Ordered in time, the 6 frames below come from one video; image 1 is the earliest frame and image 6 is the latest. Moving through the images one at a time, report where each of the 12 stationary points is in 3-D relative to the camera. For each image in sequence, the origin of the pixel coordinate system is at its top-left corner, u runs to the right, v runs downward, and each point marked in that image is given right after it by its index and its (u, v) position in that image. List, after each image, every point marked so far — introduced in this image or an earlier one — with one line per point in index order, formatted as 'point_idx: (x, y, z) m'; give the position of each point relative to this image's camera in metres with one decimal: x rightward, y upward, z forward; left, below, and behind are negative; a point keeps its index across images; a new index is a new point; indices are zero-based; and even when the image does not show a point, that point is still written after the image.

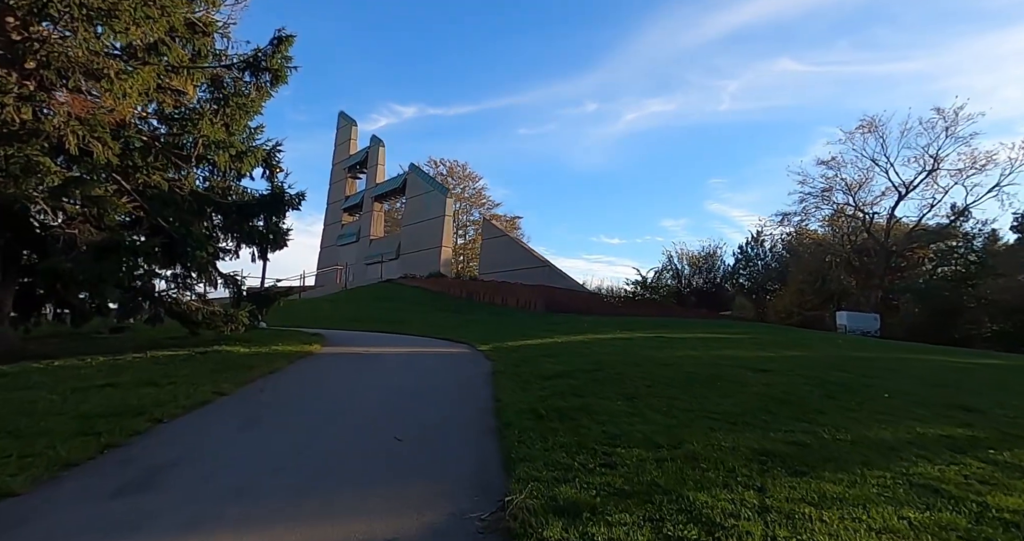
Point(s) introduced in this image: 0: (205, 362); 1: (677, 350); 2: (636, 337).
0: (-6.7, -2.0, +10.4) m
1: (+4.5, -2.1, +12.9) m
2: (+4.2, -2.2, +16.0) m
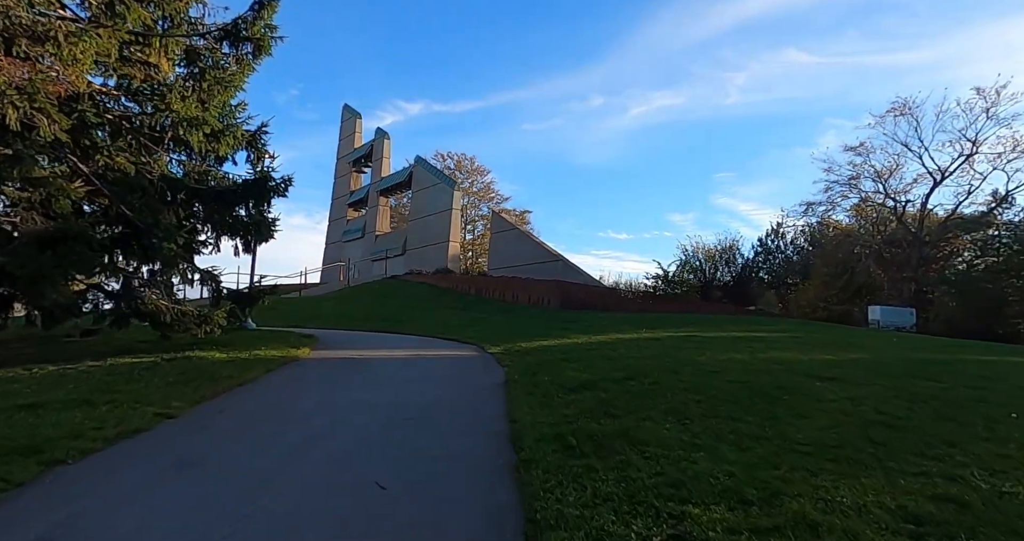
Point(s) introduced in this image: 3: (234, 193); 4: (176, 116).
0: (-6.4, -1.9, +8.9) m
1: (+4.8, -1.9, +11.2) m
2: (+4.6, -2.0, +14.3) m
3: (-6.9, +2.0, +12.0) m
4: (-8.1, +3.7, +11.5) m
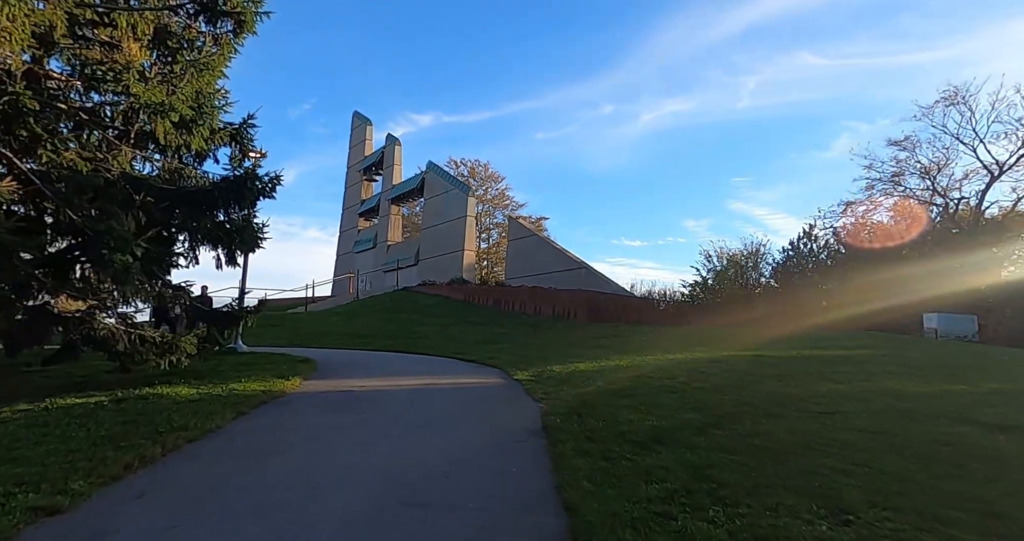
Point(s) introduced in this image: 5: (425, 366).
0: (-5.8, -2.1, +6.9) m
1: (+5.5, -2.0, +8.8) m
2: (+5.4, -2.1, +11.9) m
3: (-6.3, +1.7, +10.1) m
4: (-7.6, +3.4, +9.6) m
5: (-2.4, -2.7, +13.3) m
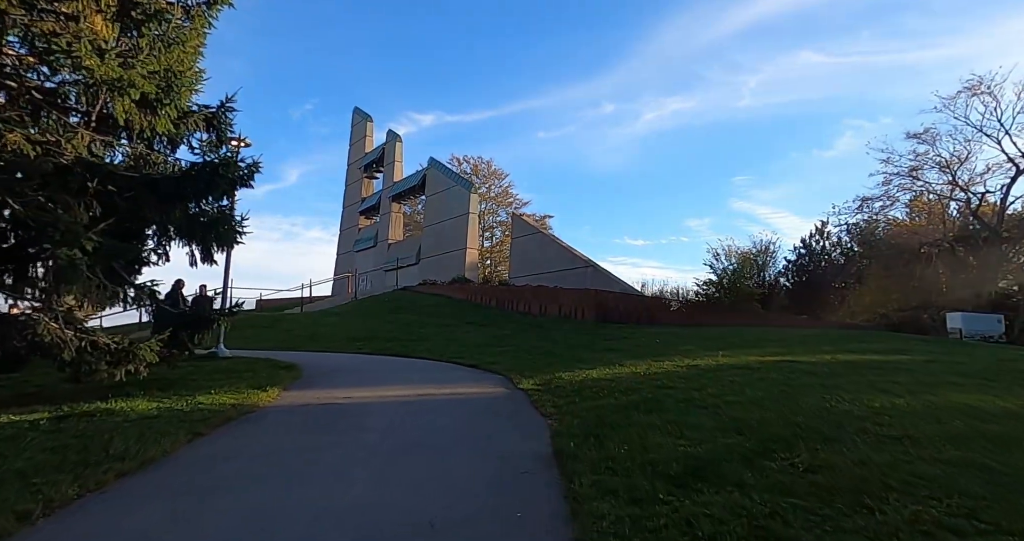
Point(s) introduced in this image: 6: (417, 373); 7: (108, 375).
0: (-5.7, -2.1, +5.8) m
1: (+5.6, -2.0, +7.7) m
2: (+5.5, -2.1, +10.8) m
3: (-6.2, +1.7, +9.0) m
4: (-7.5, +3.4, +8.5) m
5: (-2.3, -2.6, +12.2) m
6: (-2.4, -2.6, +12.0) m
7: (-6.4, -1.6, +7.6) m
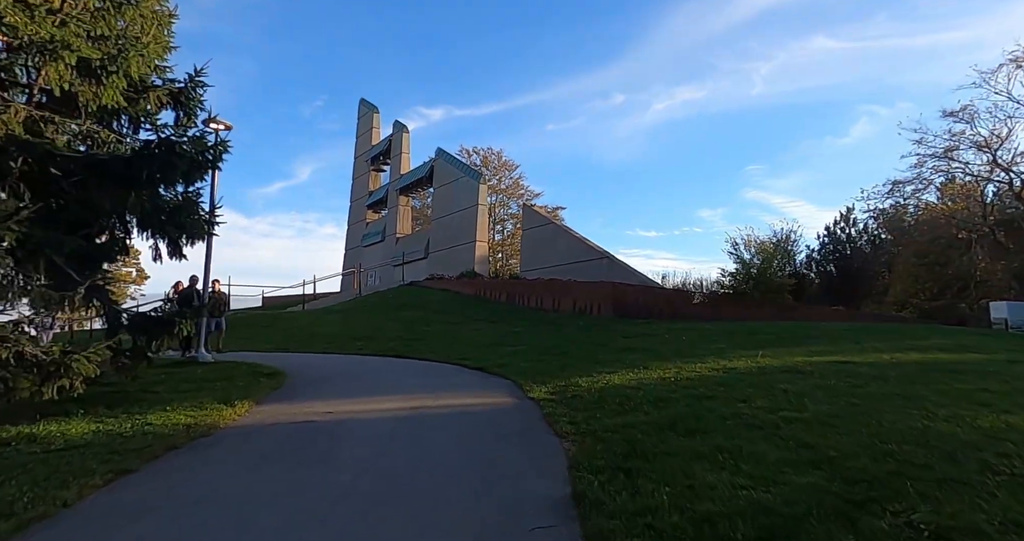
0: (-5.7, -2.1, +4.6) m
1: (+5.7, -1.7, +6.2) m
2: (+5.6, -1.8, +9.3) m
3: (-6.1, +1.8, +7.8) m
4: (-7.4, +3.4, +7.3) m
5: (-2.1, -2.4, +10.9) m
6: (-2.2, -2.4, +10.7) m
7: (-6.3, -1.6, +6.4) m
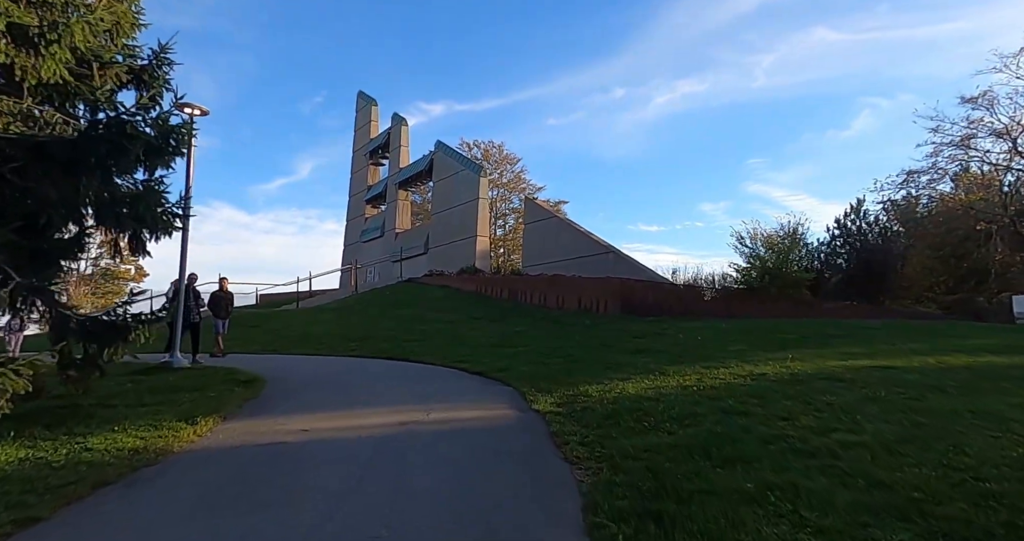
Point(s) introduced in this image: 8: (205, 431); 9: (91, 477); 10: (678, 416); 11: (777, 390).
0: (-5.7, -2.1, +3.7) m
1: (+5.7, -1.7, +5.2) m
2: (+5.7, -1.7, +8.3) m
3: (-6.1, +1.8, +6.8) m
4: (-7.4, +3.5, +6.4) m
5: (-2.1, -2.4, +10.0) m
6: (-2.1, -2.4, +9.8) m
7: (-6.3, -1.6, +5.5) m
8: (-4.0, -2.1, +6.3) m
9: (-4.2, -2.1, +4.8) m
10: (+2.2, -2.0, +6.5) m
11: (+4.0, -1.8, +7.2) m
